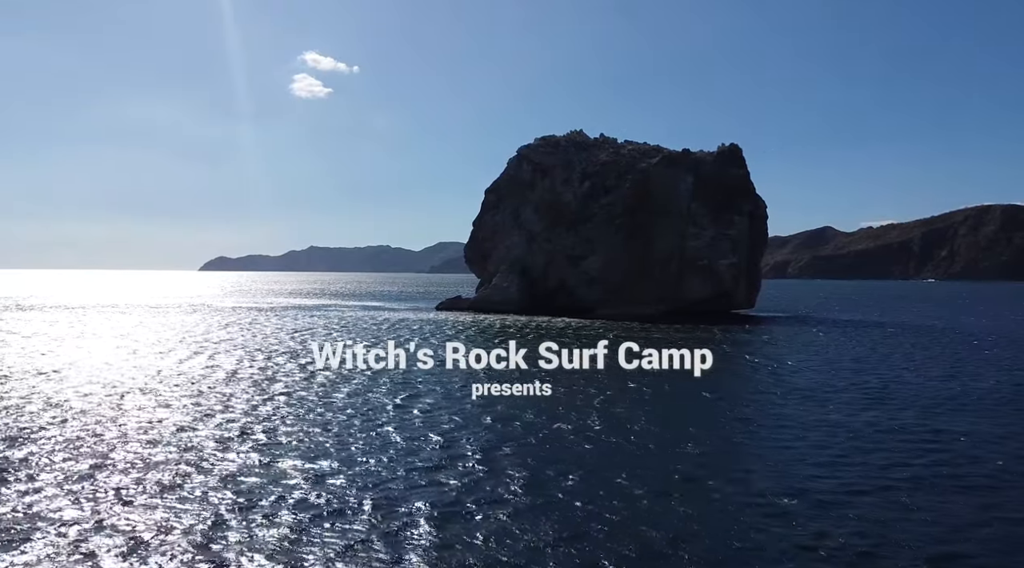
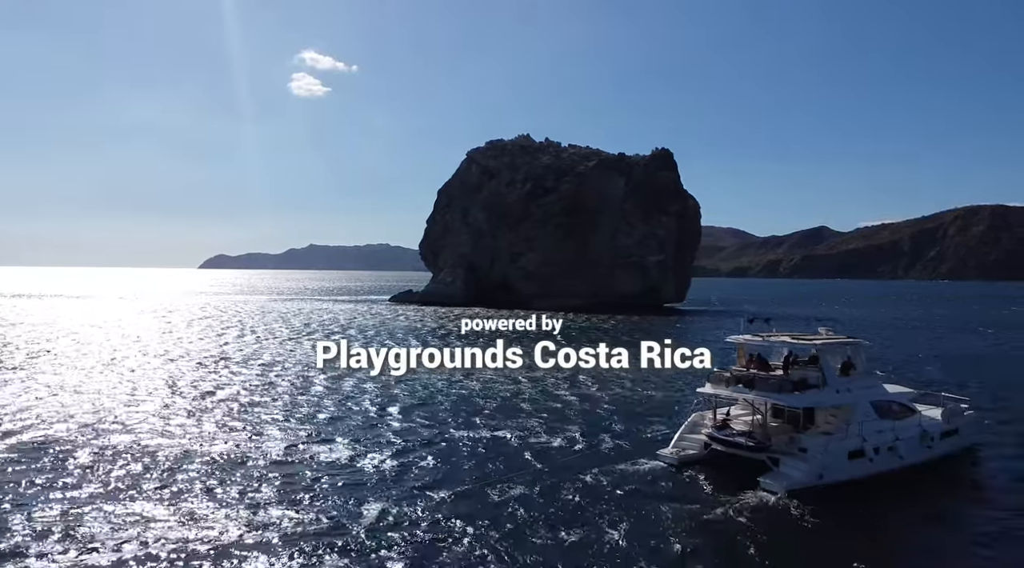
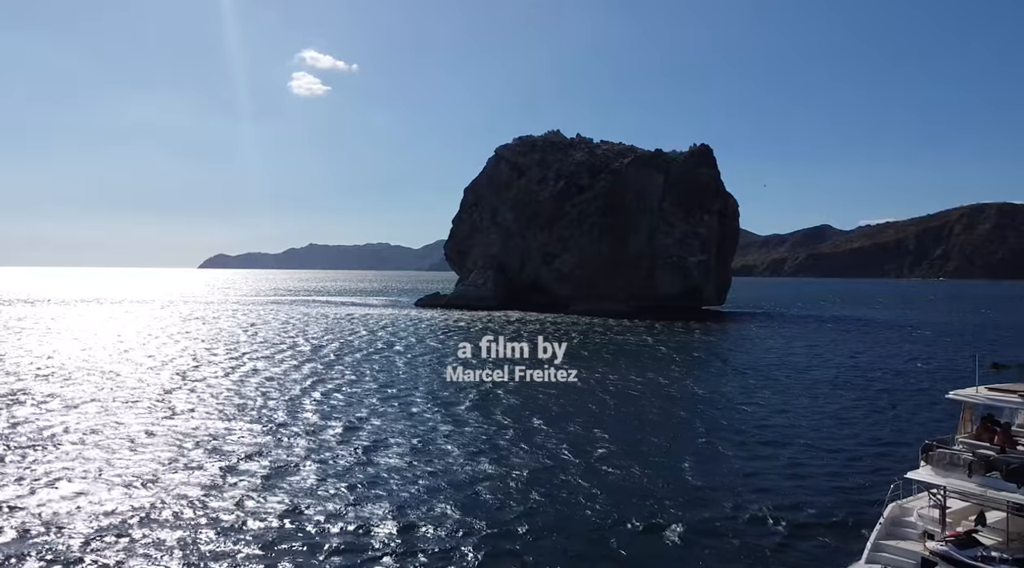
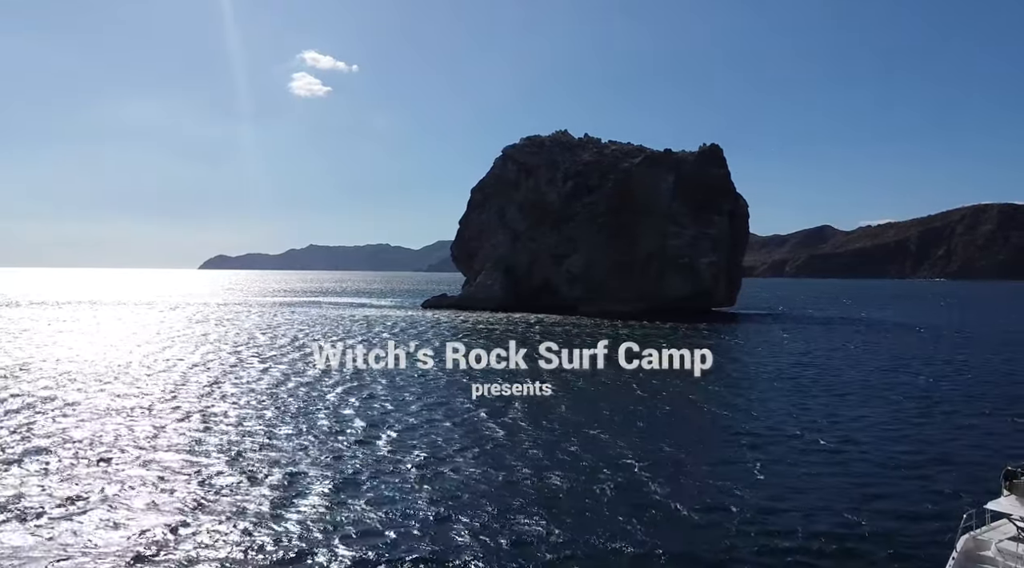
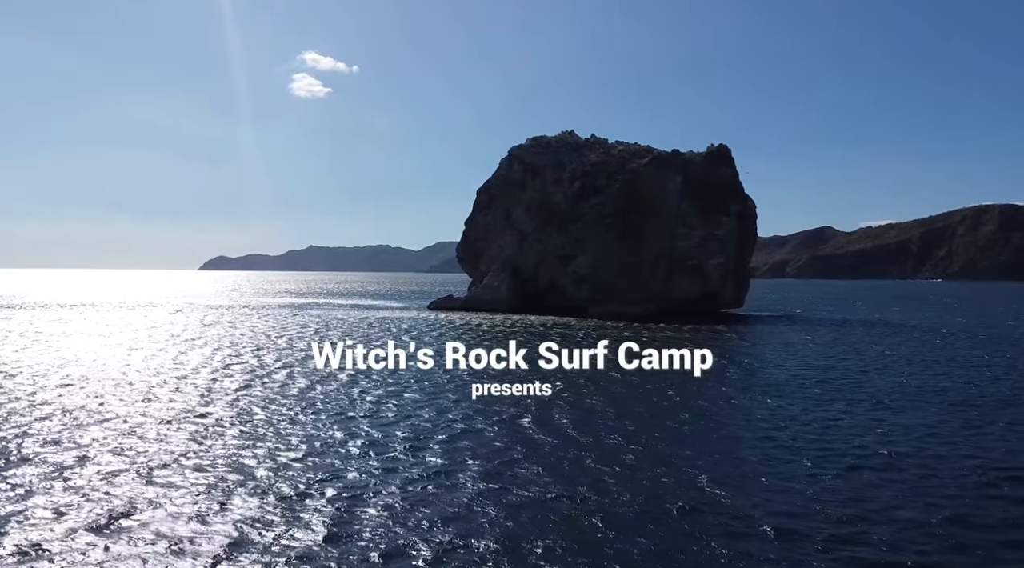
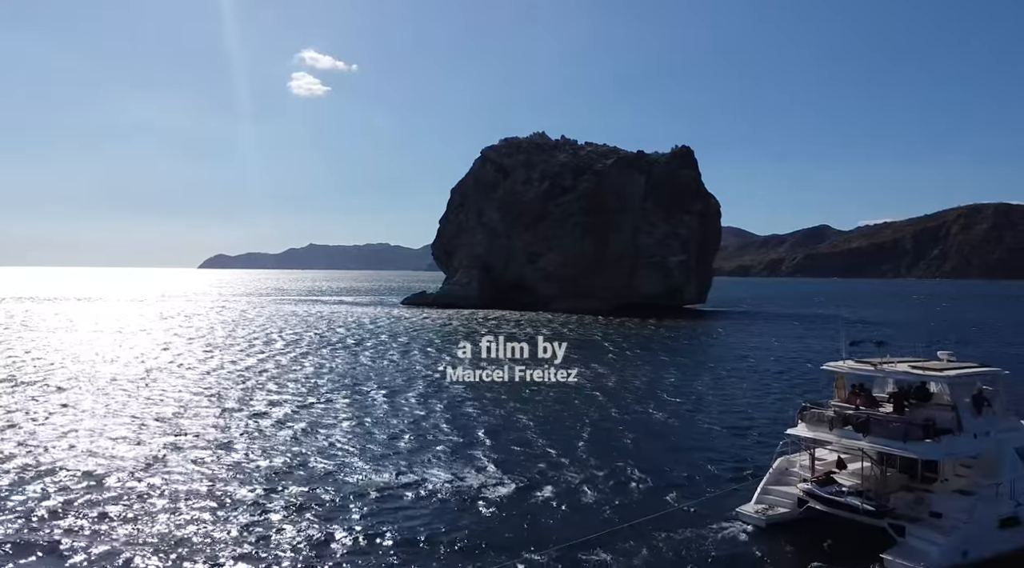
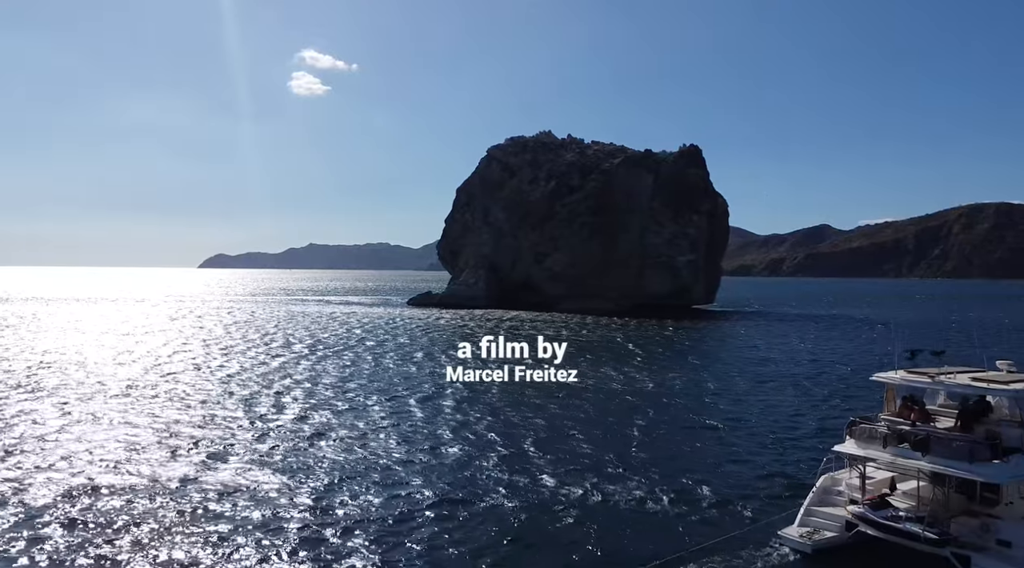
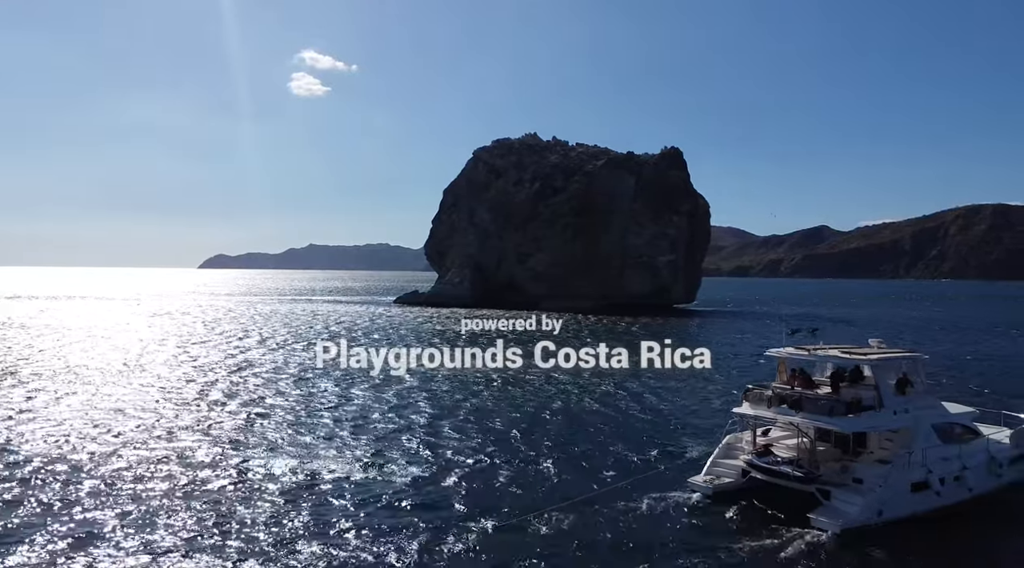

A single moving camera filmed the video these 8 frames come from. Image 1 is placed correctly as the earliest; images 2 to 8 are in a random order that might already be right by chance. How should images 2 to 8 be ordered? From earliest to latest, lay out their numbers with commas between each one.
5, 4, 3, 7, 6, 8, 2
